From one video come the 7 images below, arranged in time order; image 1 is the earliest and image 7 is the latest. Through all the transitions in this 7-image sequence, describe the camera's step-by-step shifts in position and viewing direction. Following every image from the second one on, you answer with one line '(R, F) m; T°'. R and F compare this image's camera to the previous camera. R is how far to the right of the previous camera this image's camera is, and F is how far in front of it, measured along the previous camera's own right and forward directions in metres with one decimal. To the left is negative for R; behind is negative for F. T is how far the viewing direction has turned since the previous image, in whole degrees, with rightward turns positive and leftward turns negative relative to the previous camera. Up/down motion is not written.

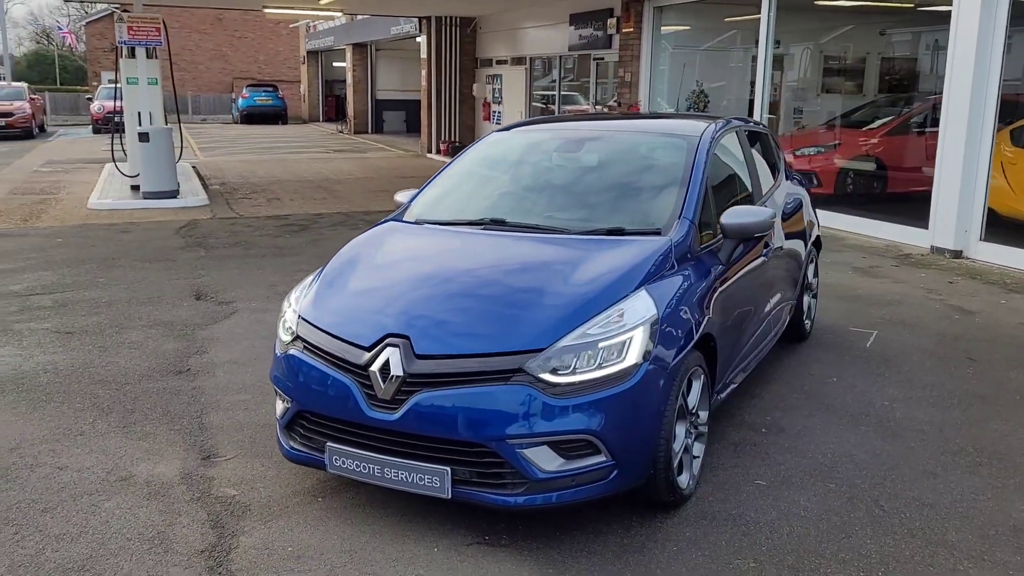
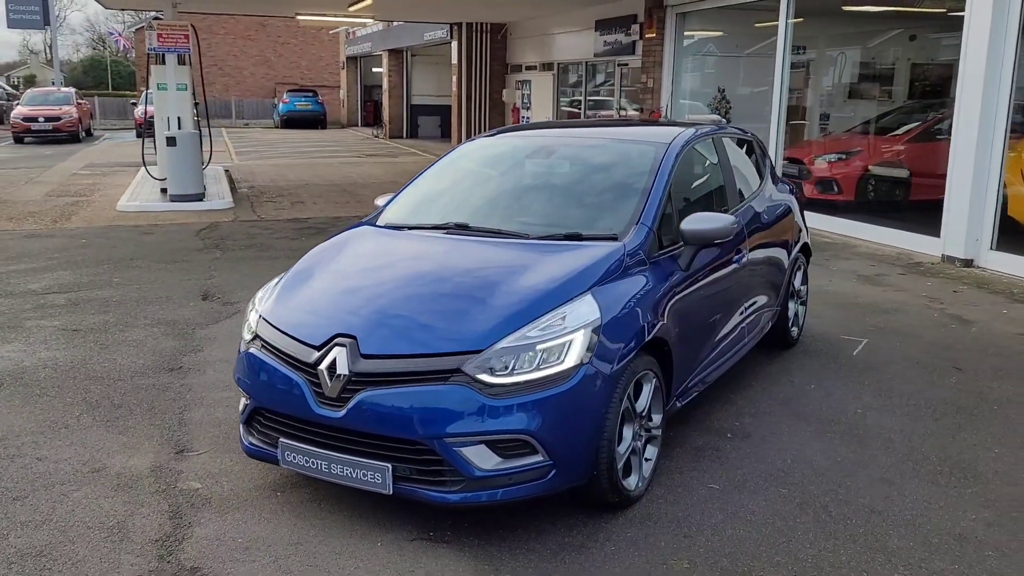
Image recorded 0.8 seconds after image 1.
(+0.4, -0.1) m; -3°
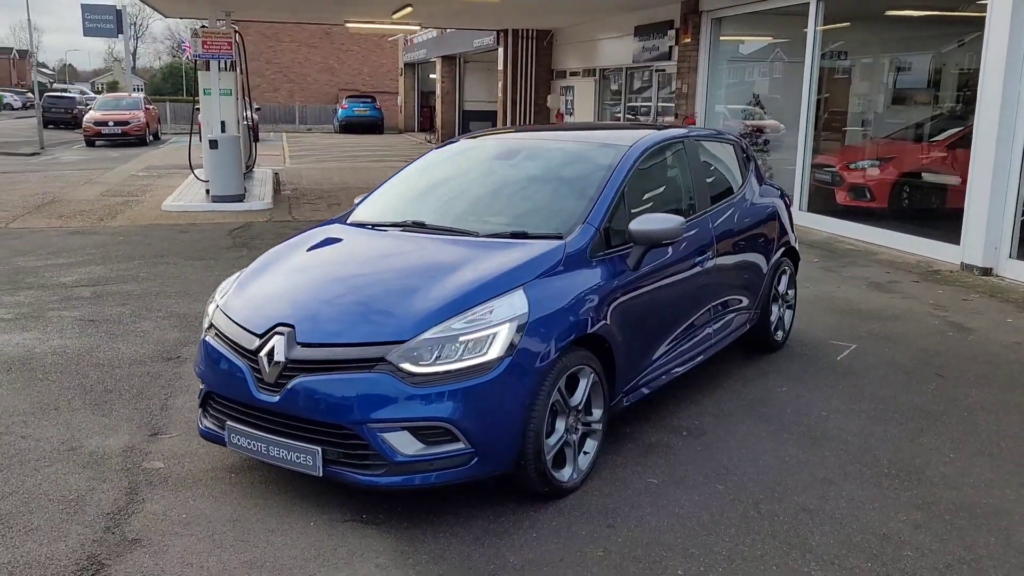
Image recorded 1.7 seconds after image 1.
(+0.5, -0.1) m; -4°
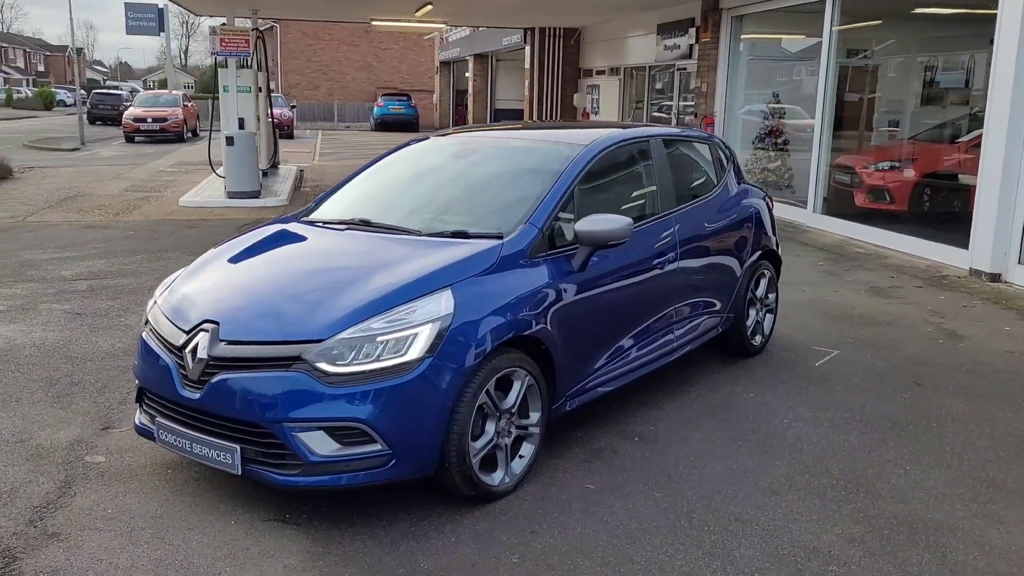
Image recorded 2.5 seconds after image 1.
(+0.5, +0.1) m; -3°
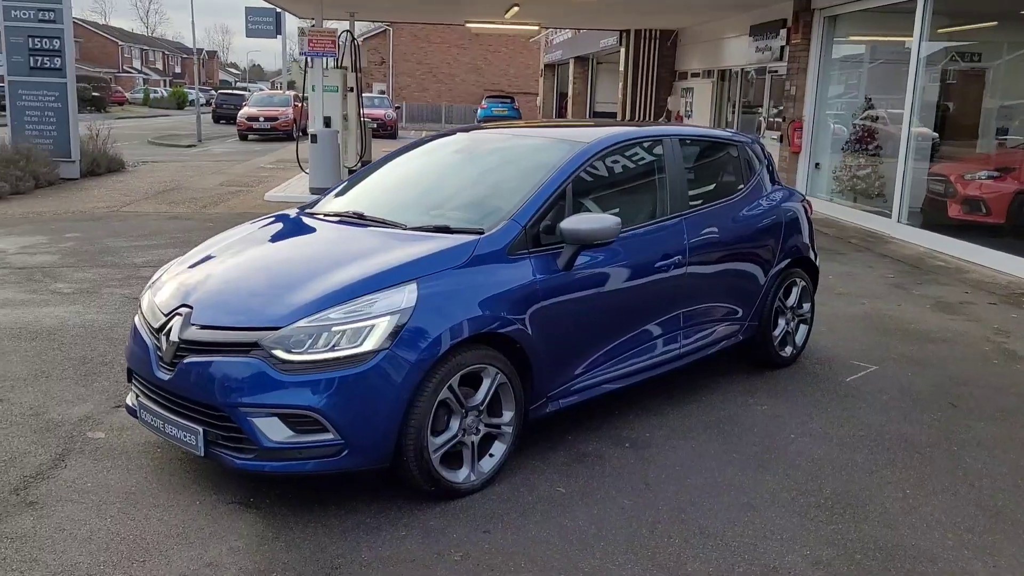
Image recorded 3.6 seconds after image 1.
(+0.6, +0.1) m; -7°
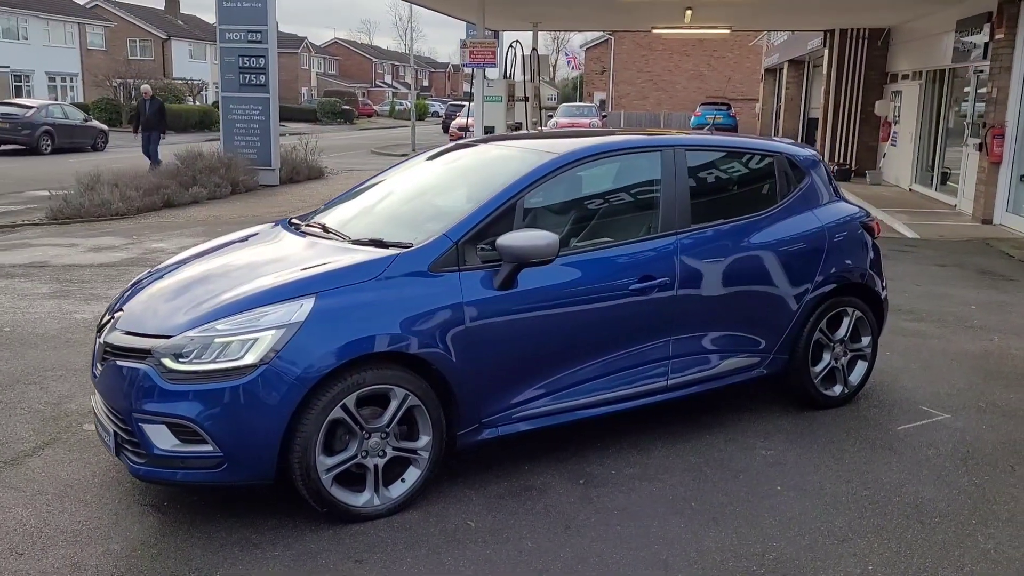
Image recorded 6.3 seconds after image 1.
(+1.2, +0.4) m; -15°
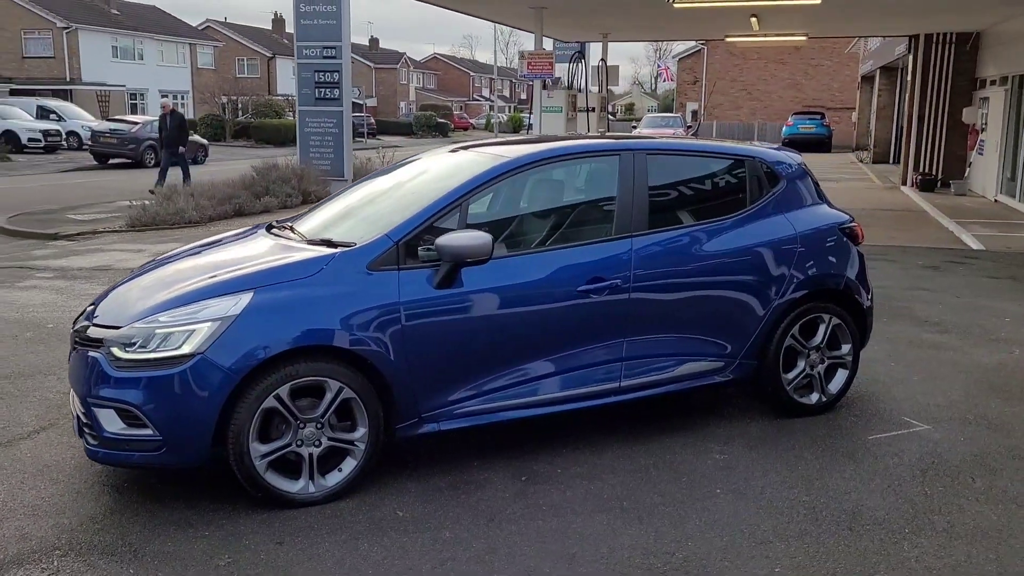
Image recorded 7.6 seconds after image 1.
(+0.7, -0.1) m; -6°
